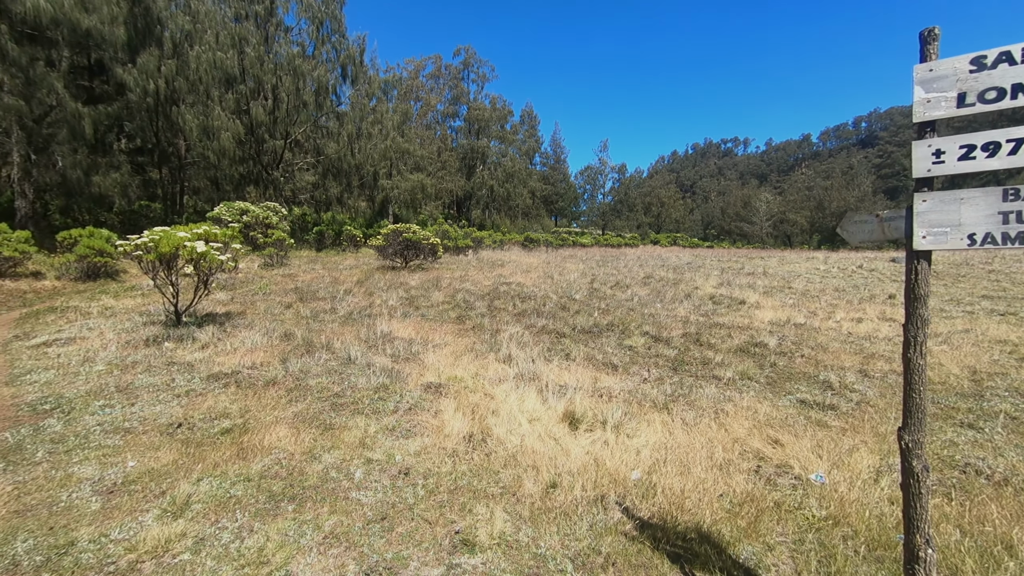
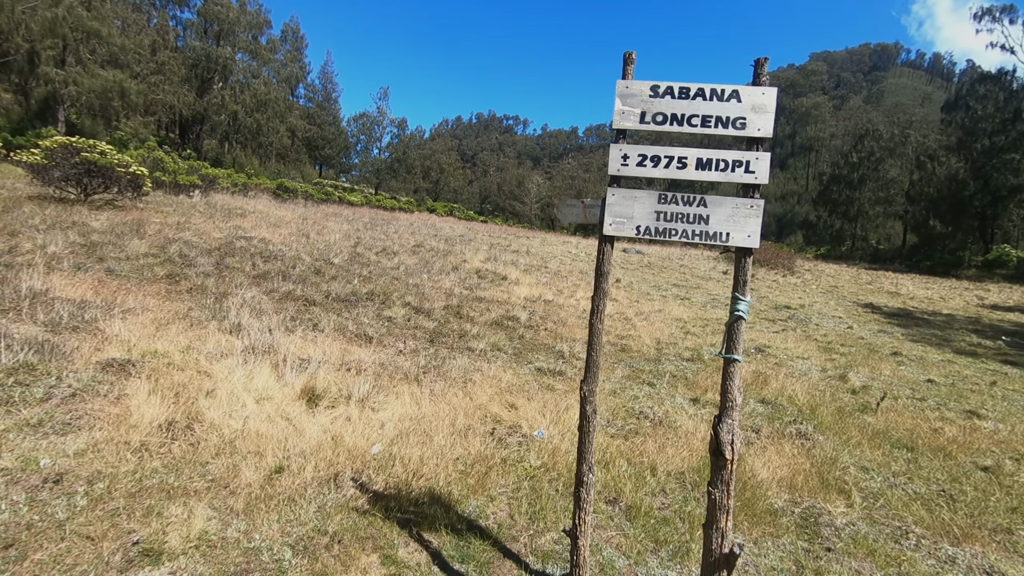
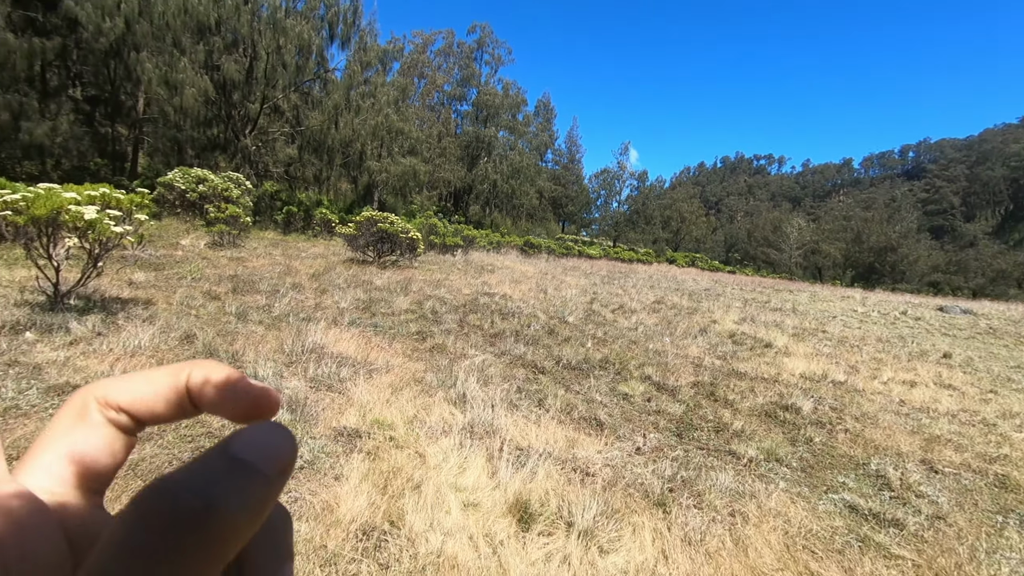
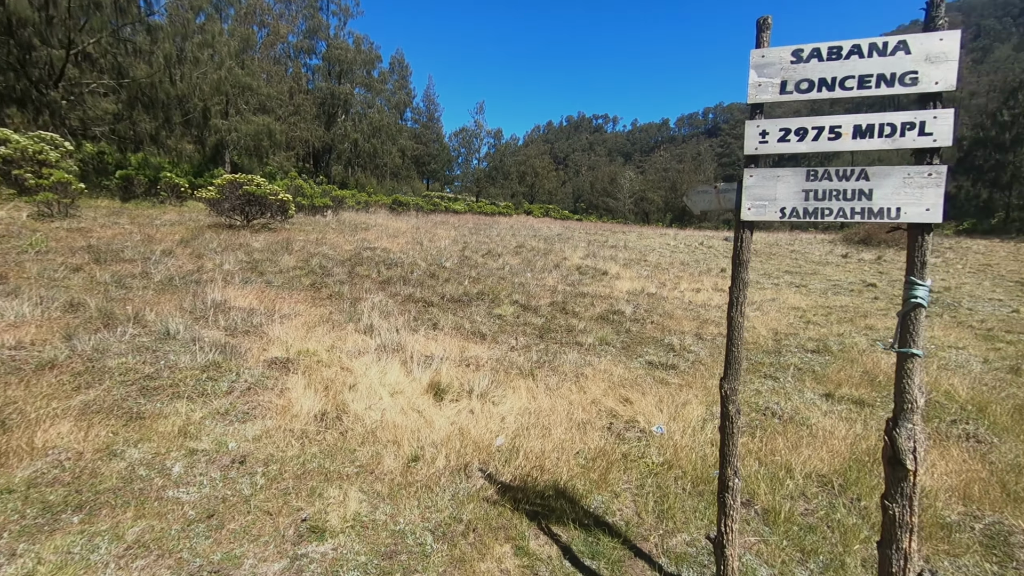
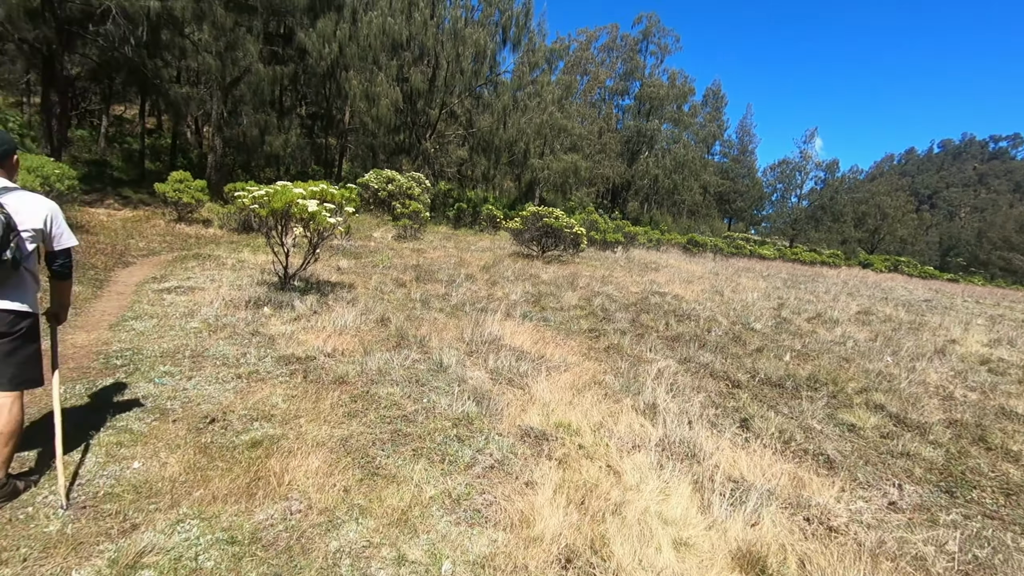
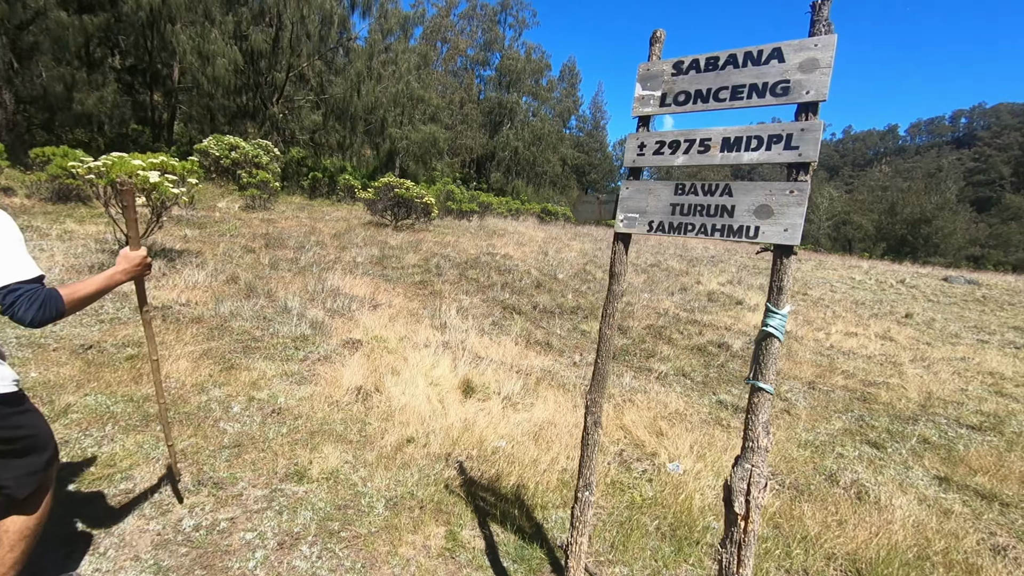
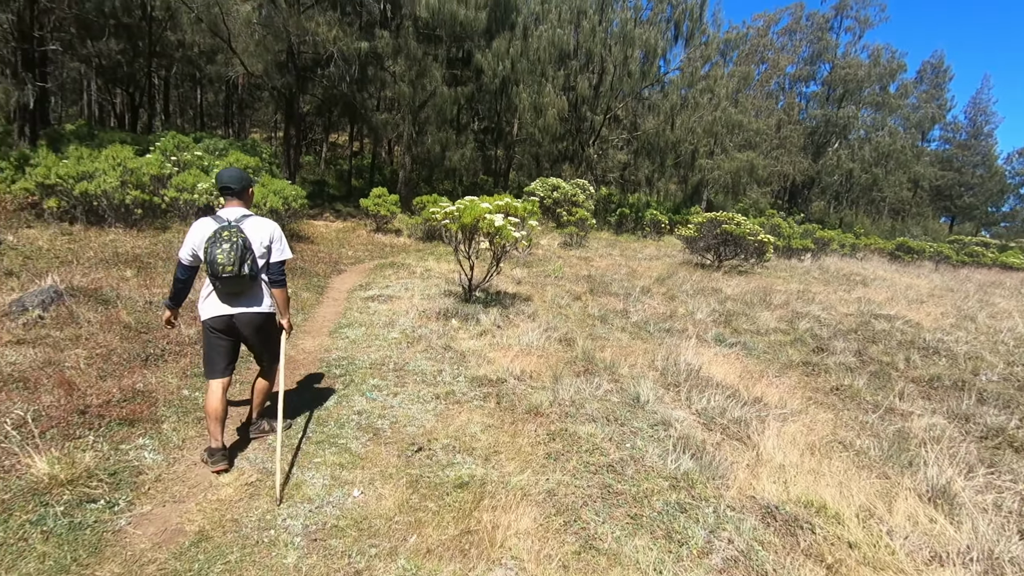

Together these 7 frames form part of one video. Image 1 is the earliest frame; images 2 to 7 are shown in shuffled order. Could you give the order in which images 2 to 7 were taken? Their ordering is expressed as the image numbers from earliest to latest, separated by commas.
4, 2, 6, 3, 5, 7
